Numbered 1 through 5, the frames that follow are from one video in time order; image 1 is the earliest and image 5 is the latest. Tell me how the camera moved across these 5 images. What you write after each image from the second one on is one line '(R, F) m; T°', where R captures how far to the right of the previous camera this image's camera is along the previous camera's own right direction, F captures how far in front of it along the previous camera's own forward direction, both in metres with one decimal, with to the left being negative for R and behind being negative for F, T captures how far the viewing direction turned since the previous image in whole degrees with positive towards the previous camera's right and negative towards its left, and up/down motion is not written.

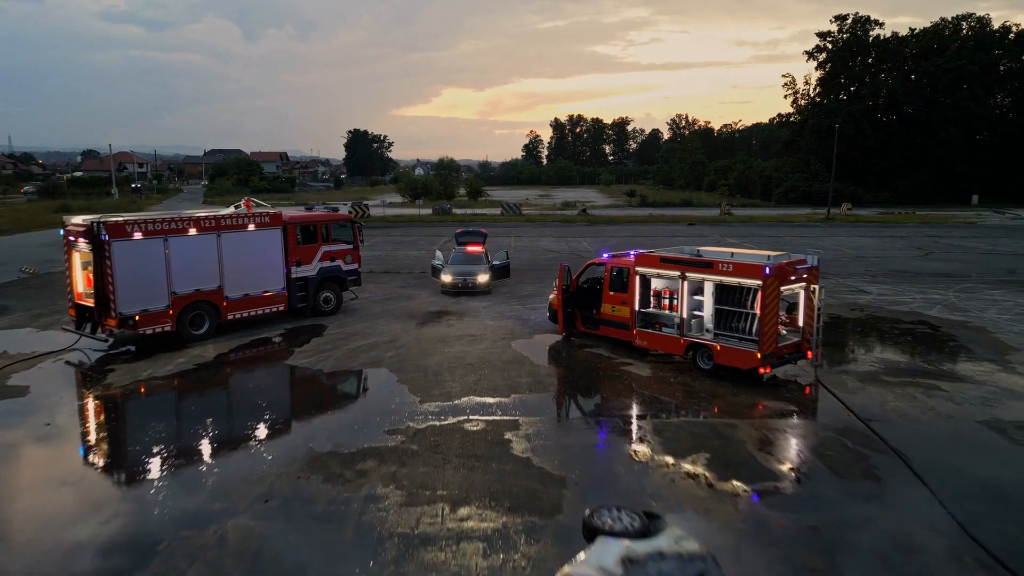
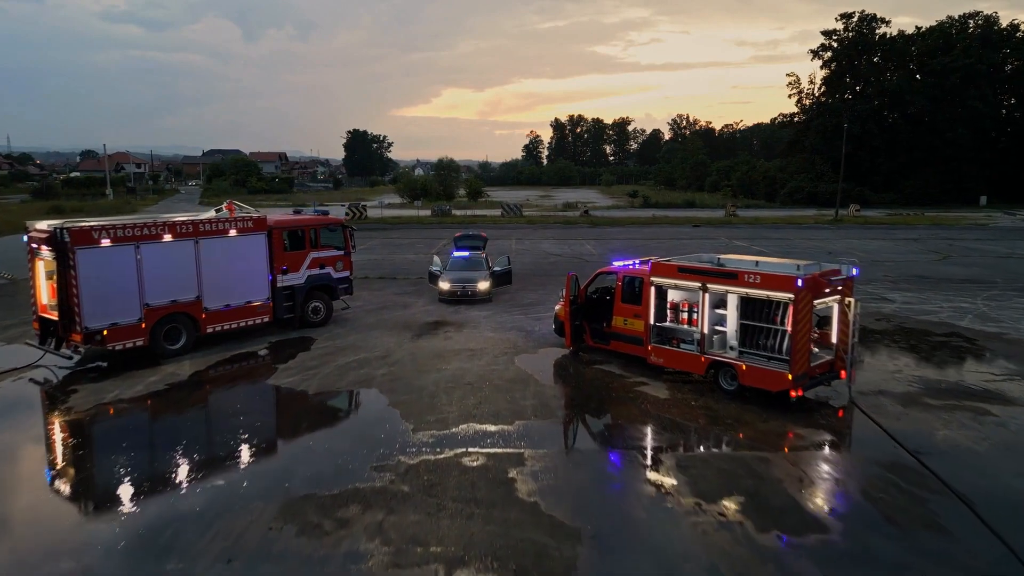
(0.0, +1.1) m; 0°
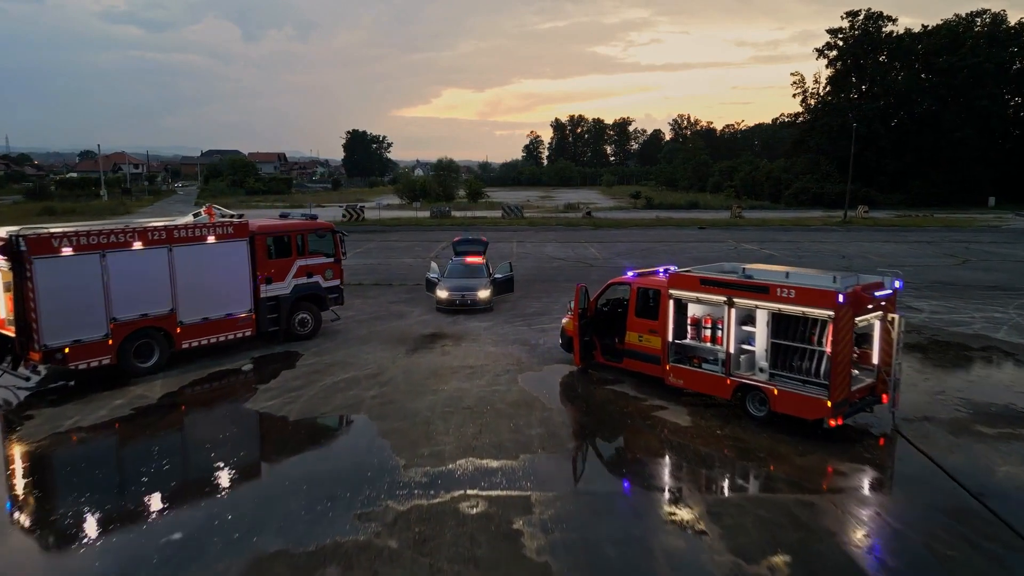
(0.0, +1.1) m; 0°
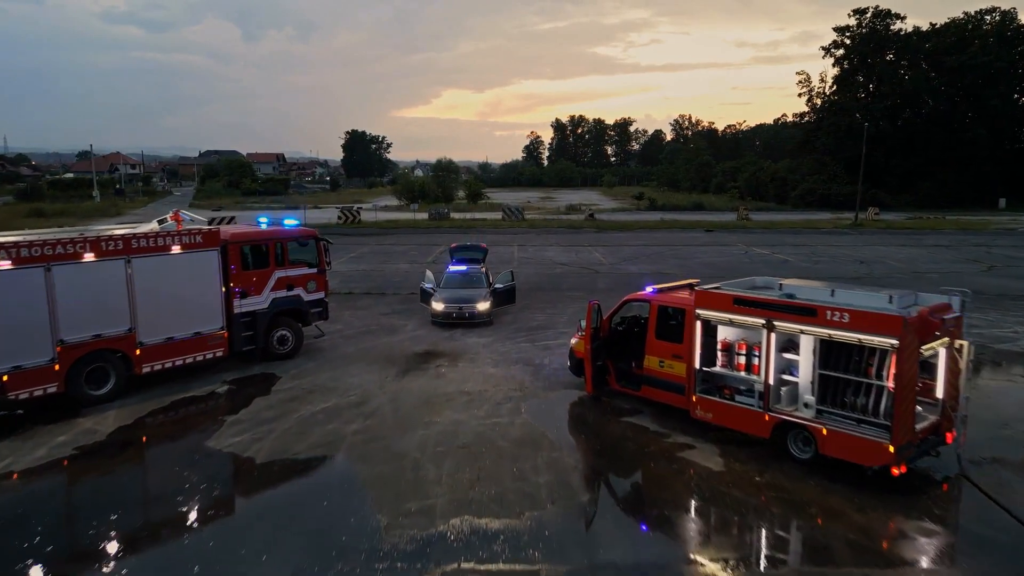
(0.0, +1.3) m; 0°
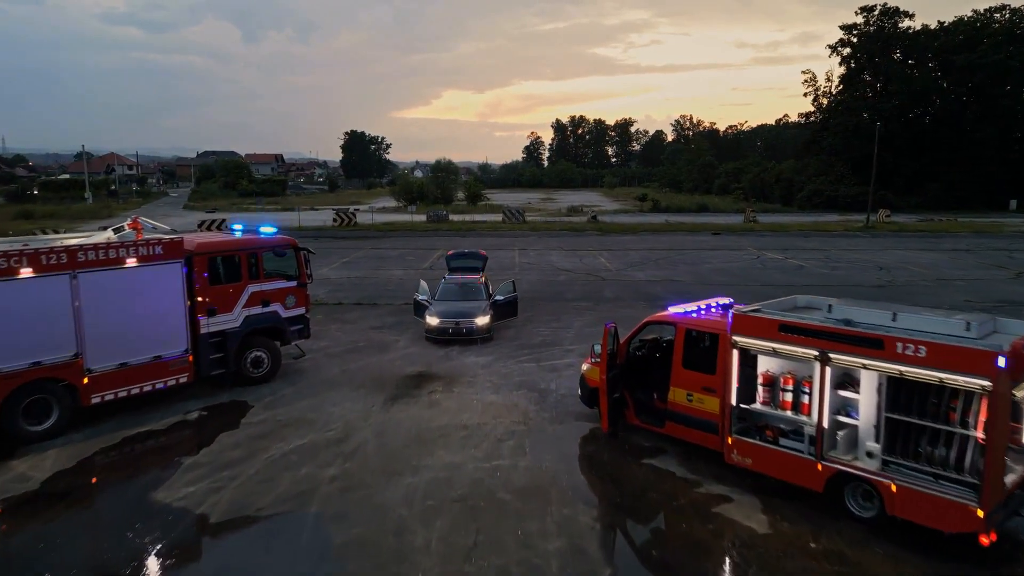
(0.0, +1.3) m; 0°
